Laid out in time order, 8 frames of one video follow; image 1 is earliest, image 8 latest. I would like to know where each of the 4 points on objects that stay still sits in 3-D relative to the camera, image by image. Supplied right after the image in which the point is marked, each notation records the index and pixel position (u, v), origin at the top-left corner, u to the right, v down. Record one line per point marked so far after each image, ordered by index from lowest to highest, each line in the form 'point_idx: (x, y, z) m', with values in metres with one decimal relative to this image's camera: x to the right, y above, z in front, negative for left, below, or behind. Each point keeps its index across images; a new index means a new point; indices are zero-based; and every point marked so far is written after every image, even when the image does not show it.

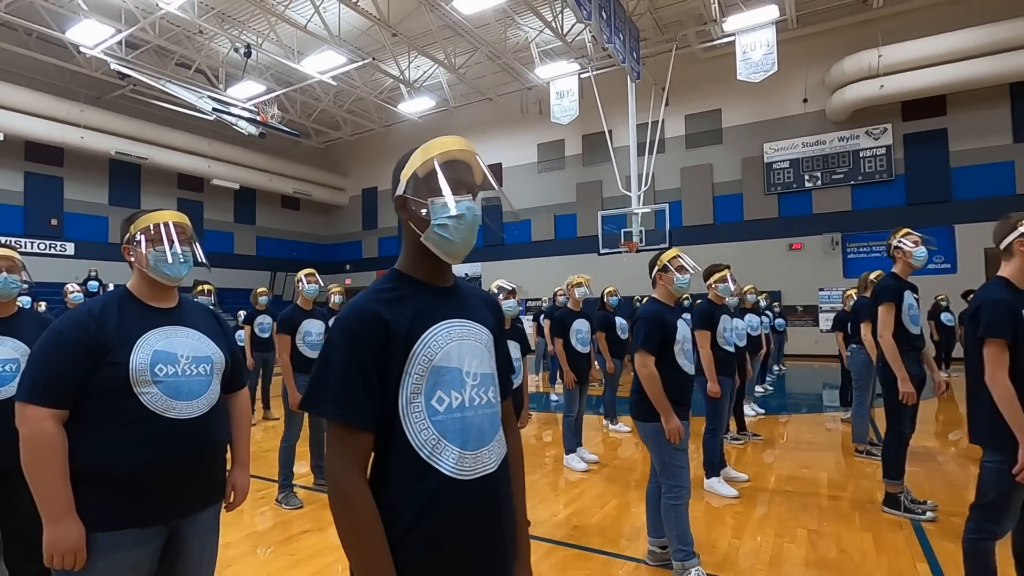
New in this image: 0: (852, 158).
0: (+7.9, +3.0, +12.3) m
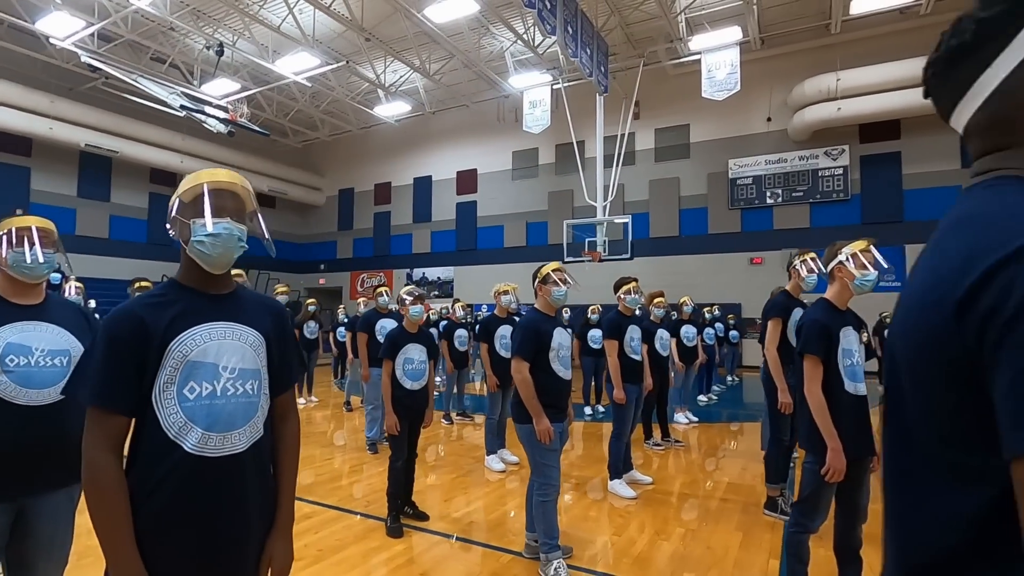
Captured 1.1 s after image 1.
0: (+7.2, +2.7, +12.7) m
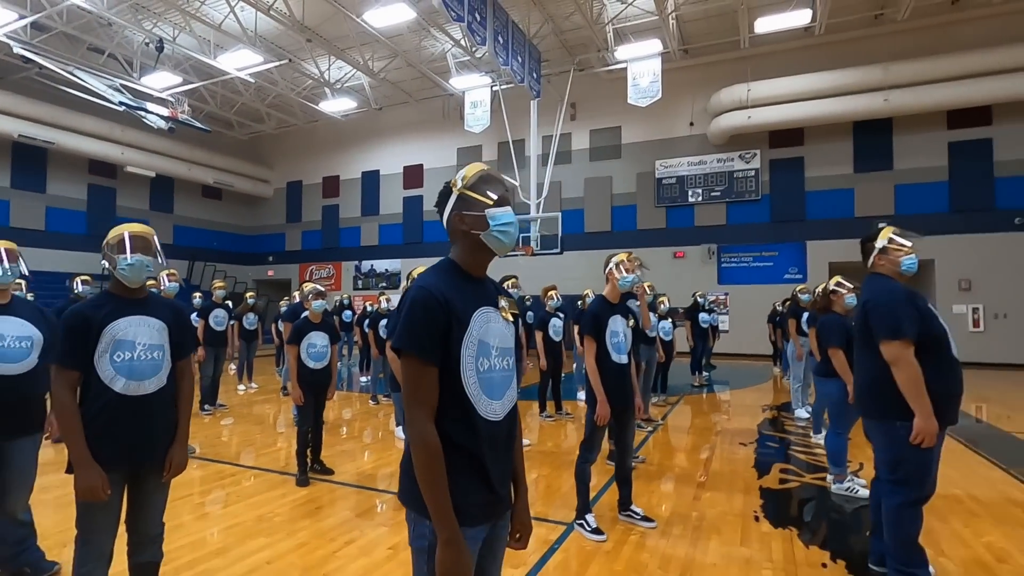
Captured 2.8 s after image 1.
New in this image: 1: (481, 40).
0: (+5.6, +2.9, +13.9) m
1: (-0.6, +4.5, +9.7) m
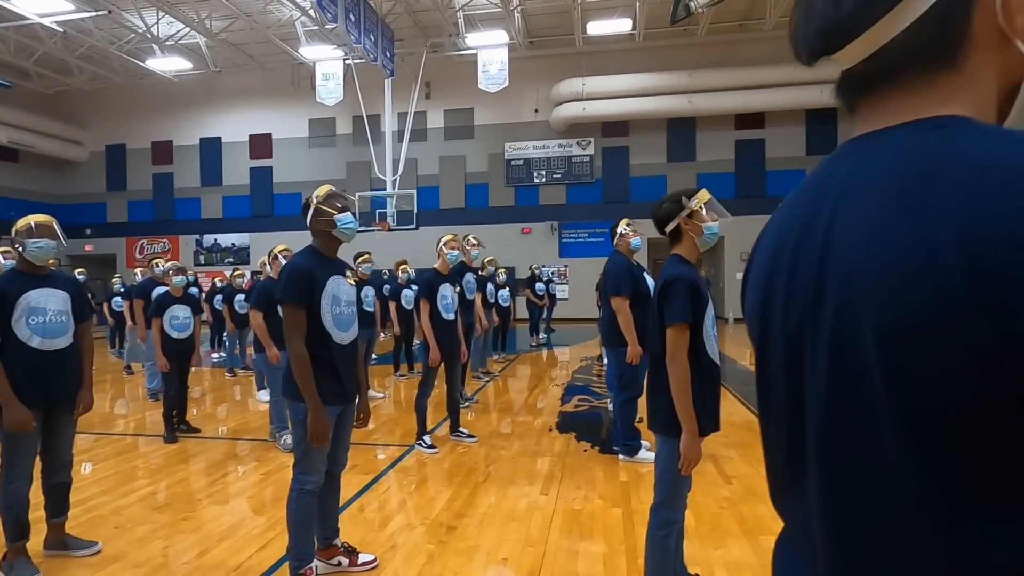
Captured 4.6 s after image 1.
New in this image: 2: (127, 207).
0: (+1.6, +3.7, +15.6) m
1: (-3.4, +5.0, +9.9) m
2: (-12.6, +2.7, +17.4) m
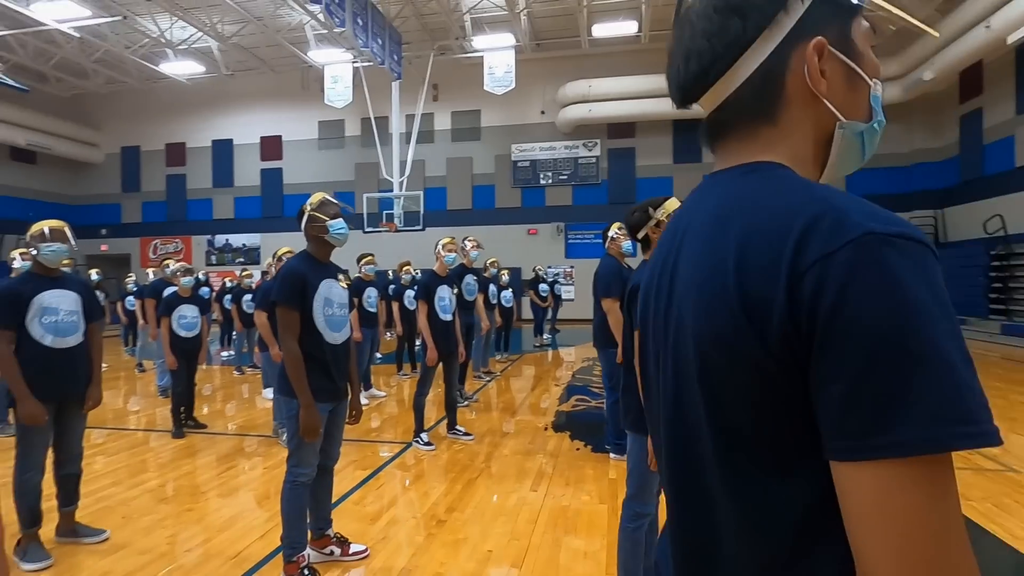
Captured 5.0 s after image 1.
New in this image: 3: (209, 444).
0: (+1.8, +3.7, +15.6) m
1: (-3.3, +5.0, +10.0) m
2: (-12.3, +2.7, +17.7) m
3: (-2.5, -1.3, +4.4) m
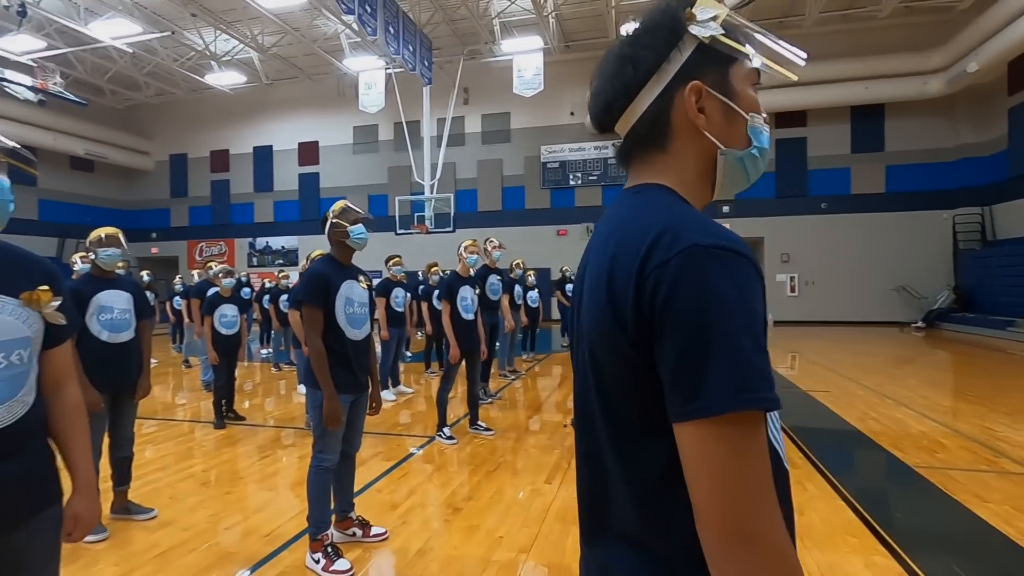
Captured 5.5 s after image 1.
0: (+2.7, +3.7, +15.6) m
1: (-2.7, +5.0, +10.4) m
2: (-11.3, +2.7, +18.6) m
3: (-2.4, -1.3, +4.7) m
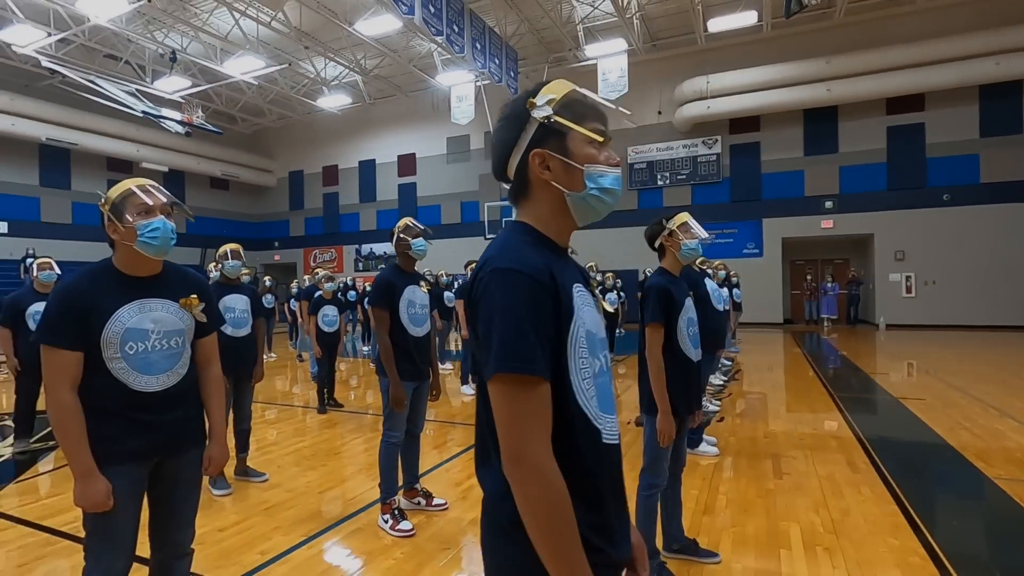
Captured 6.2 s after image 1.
0: (+5.1, +3.6, +15.3) m
1: (-1.1, +5.0, +11.1) m
2: (-8.1, +2.5, +20.7) m
3: (-1.7, -1.3, +5.4) m
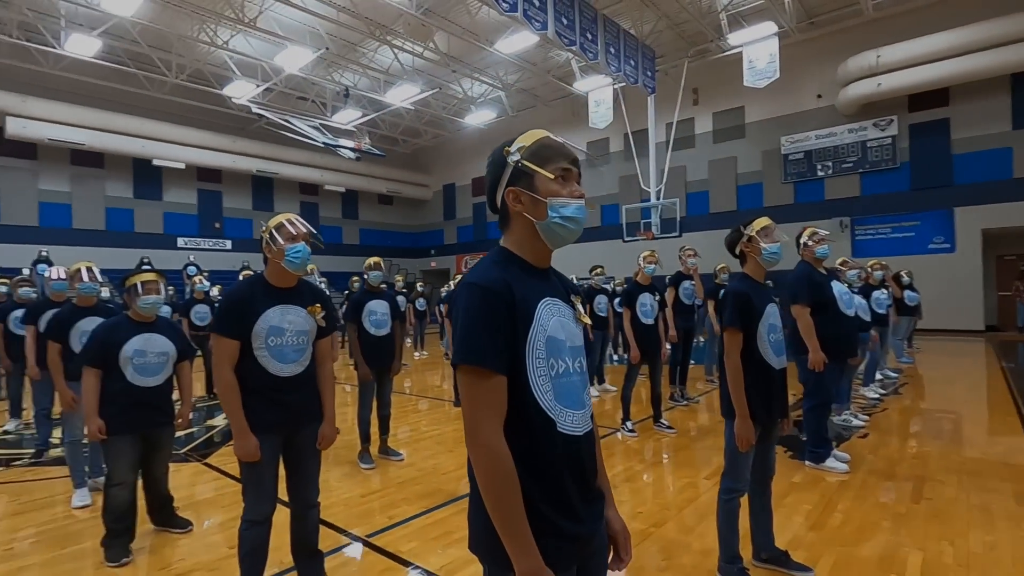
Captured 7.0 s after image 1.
0: (+8.8, +3.6, +13.6) m
1: (+1.7, +4.9, +11.2) m
2: (-2.4, +2.4, +22.4) m
3: (-0.4, -1.4, +6.0) m
